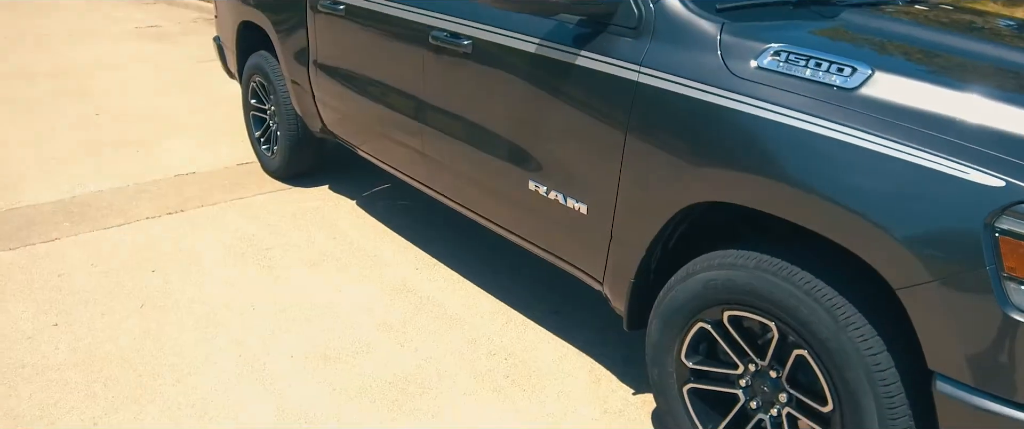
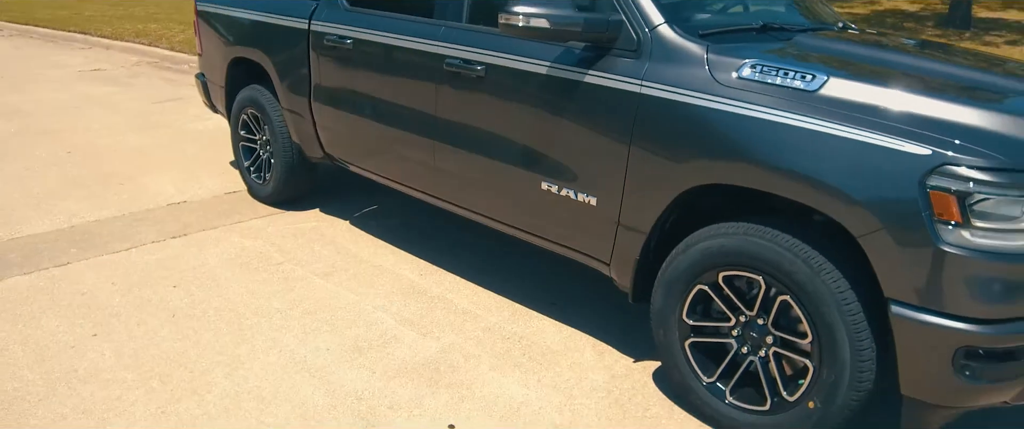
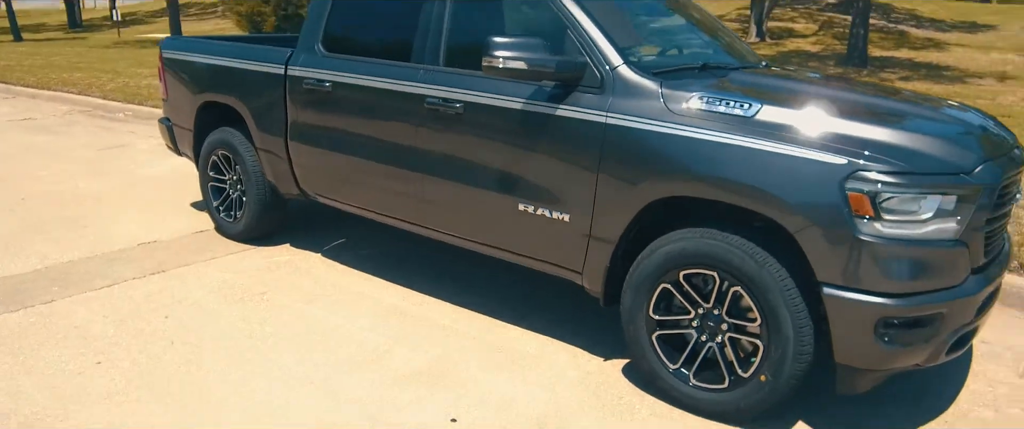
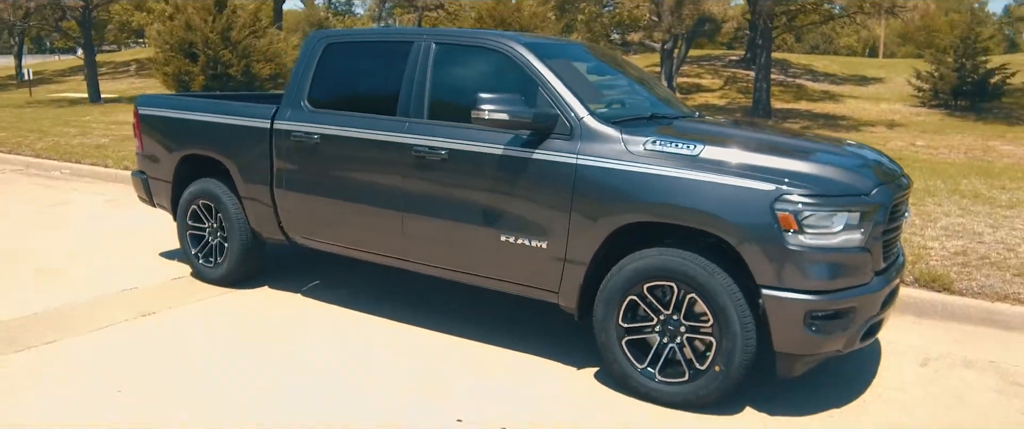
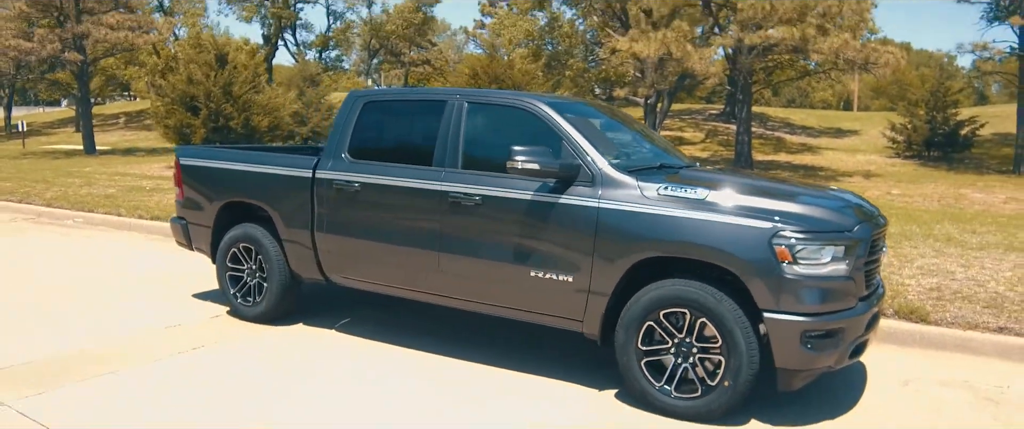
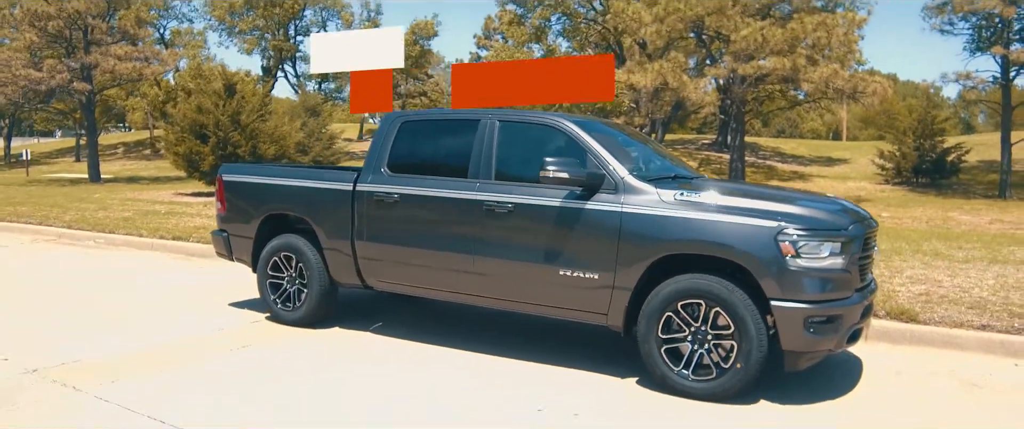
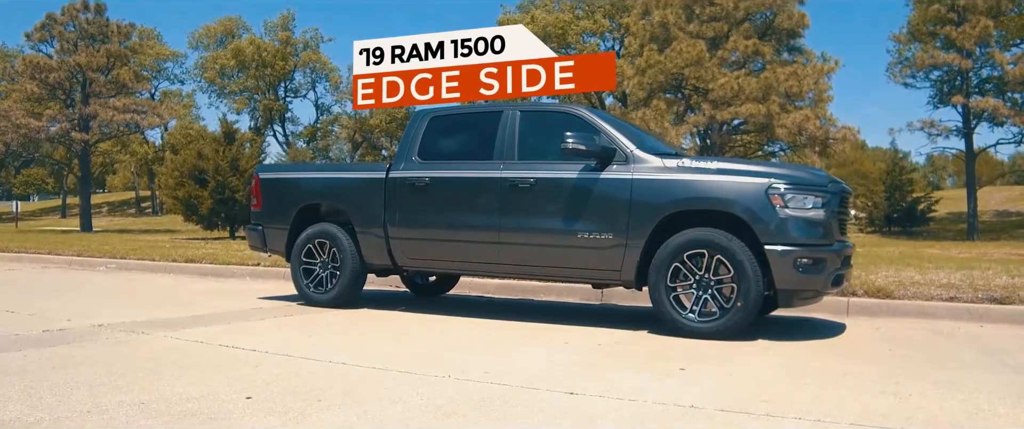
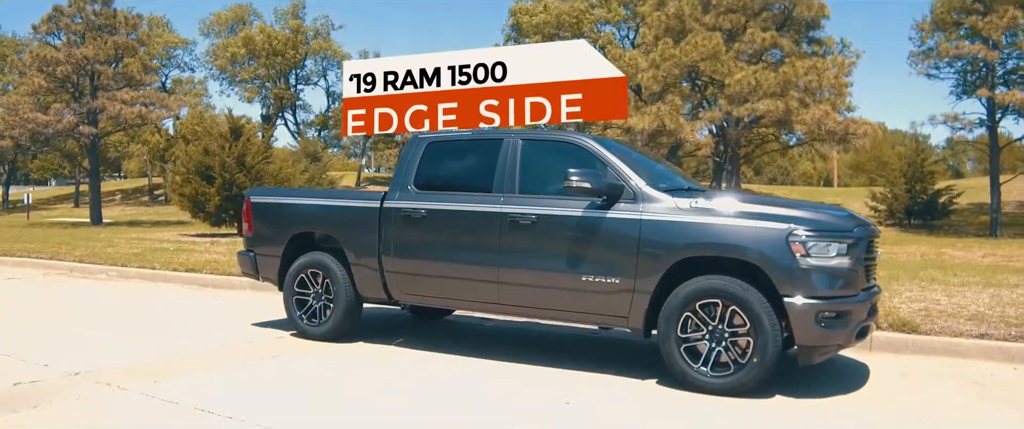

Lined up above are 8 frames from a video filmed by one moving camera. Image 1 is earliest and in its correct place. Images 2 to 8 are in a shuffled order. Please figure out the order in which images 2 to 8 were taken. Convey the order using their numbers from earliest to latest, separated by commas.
2, 3, 4, 5, 6, 8, 7
